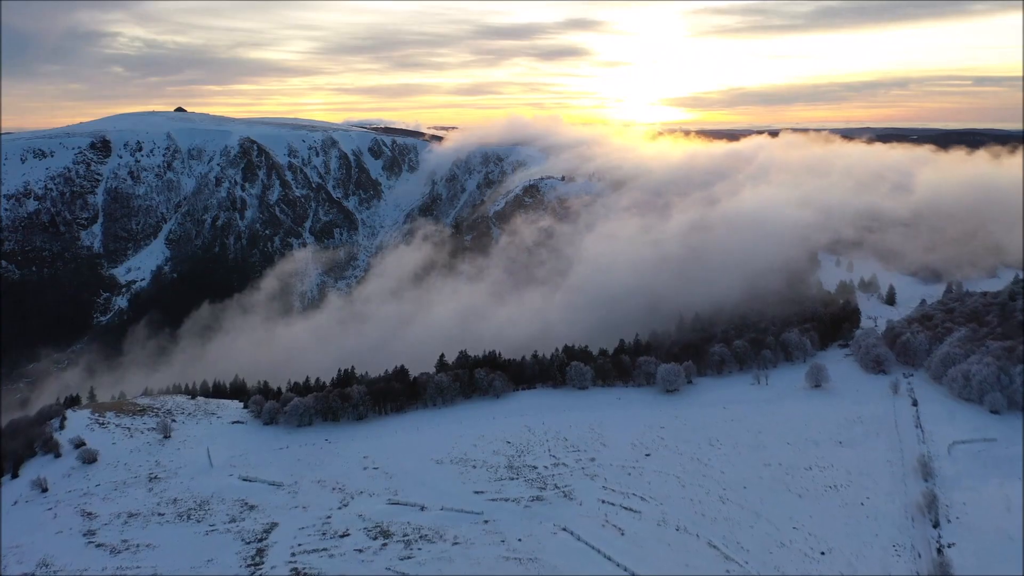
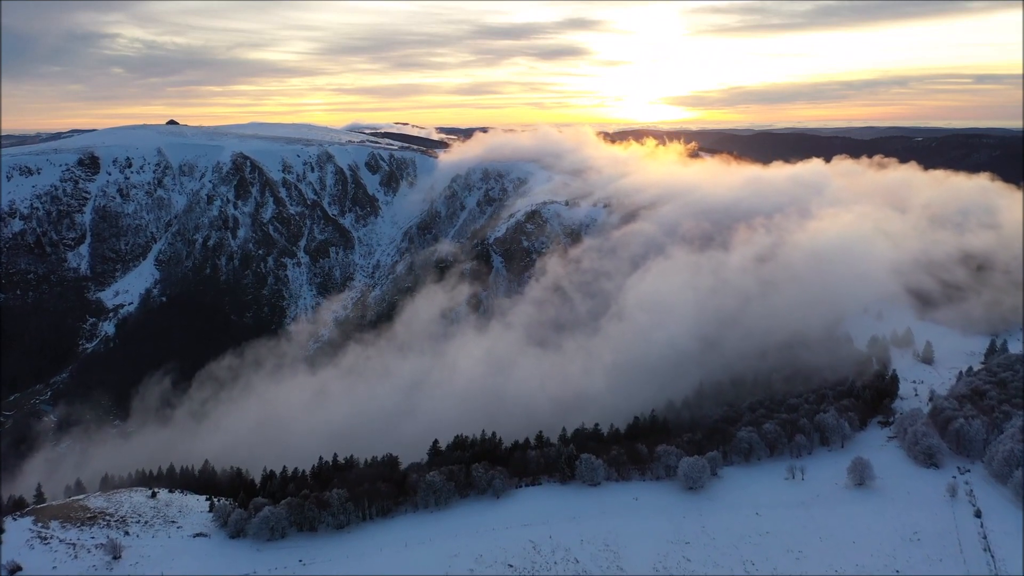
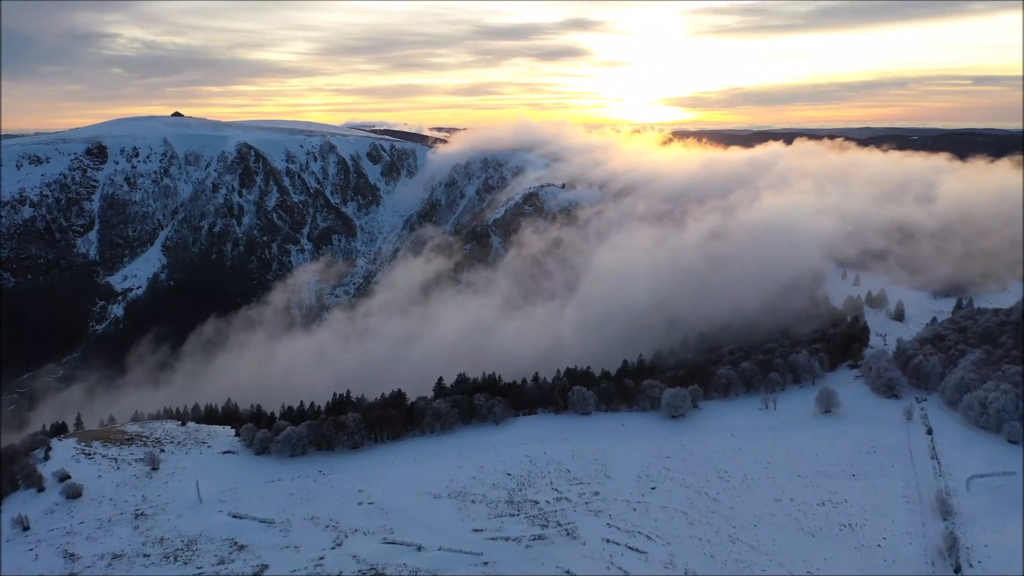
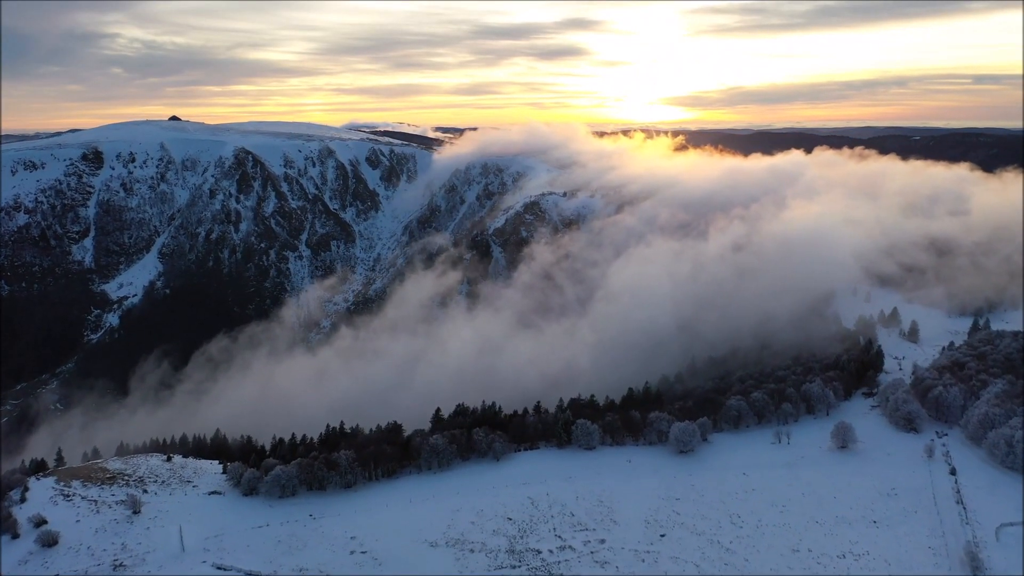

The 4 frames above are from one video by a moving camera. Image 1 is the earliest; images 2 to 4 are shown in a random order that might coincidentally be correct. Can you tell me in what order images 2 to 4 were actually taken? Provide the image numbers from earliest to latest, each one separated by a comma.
3, 4, 2
